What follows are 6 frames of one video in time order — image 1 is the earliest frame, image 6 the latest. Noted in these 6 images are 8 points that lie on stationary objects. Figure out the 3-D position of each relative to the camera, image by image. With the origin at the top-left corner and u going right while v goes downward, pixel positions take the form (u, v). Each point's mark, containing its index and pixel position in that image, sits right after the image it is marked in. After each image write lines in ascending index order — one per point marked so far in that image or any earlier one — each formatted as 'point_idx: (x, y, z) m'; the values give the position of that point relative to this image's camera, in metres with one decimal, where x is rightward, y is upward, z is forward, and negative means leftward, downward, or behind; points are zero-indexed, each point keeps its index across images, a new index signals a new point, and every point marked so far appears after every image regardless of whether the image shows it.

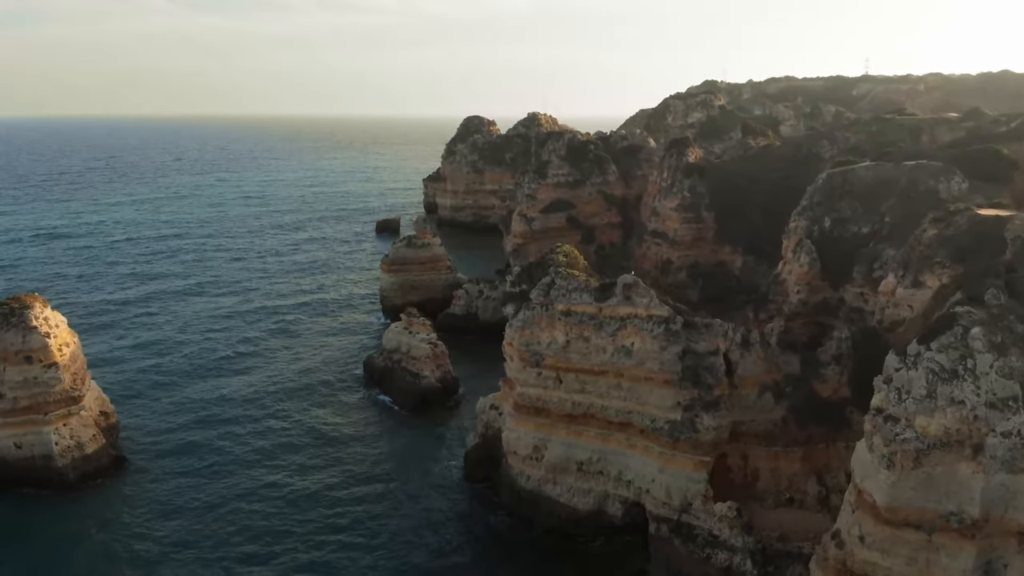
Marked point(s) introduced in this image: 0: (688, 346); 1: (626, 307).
0: (+4.5, -1.5, +19.0) m
1: (+3.0, -0.5, +19.5) m
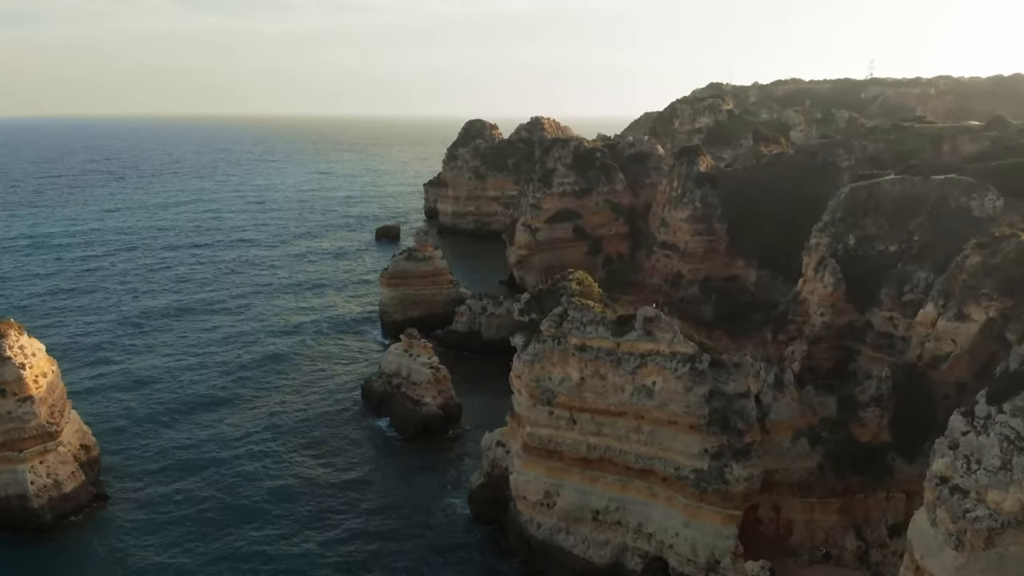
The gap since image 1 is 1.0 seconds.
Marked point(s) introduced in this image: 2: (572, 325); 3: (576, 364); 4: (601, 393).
0: (+4.7, -2.3, +17.4) m
1: (+3.2, -1.3, +17.9) m
2: (+1.5, -0.9, +18.8) m
3: (+1.6, -1.9, +18.6) m
4: (+2.2, -2.6, +18.3) m
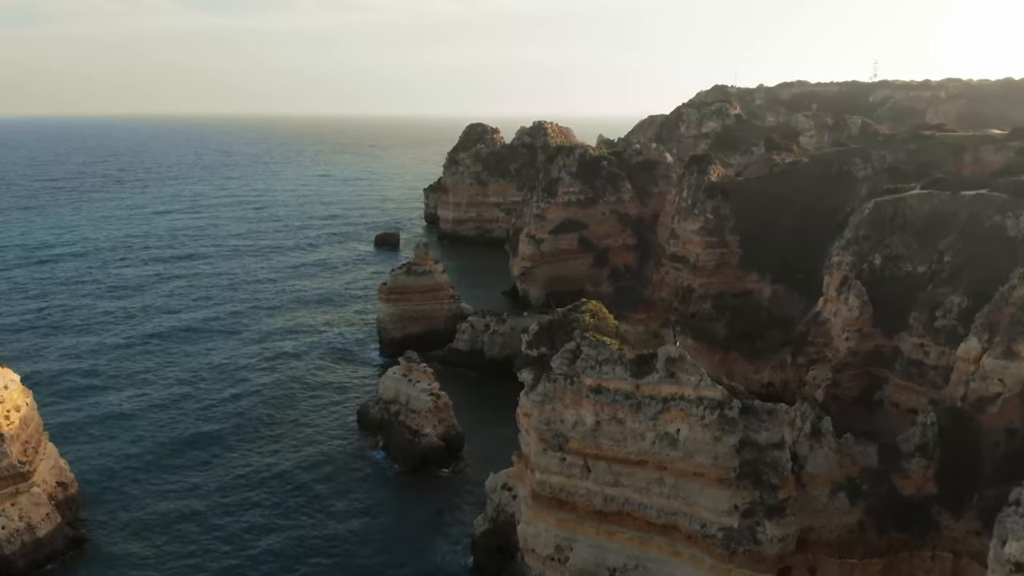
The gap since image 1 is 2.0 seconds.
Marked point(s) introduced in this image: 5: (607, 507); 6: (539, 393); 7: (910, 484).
0: (+4.9, -3.1, +15.7) m
1: (+3.4, -2.1, +16.3) m
2: (+1.7, -1.7, +17.1) m
3: (+1.8, -2.7, +16.9) m
4: (+2.4, -3.4, +16.7) m
5: (+2.1, -4.9, +16.9) m
6: (+0.6, -2.5, +17.6) m
7: (+8.8, -4.3, +16.5) m
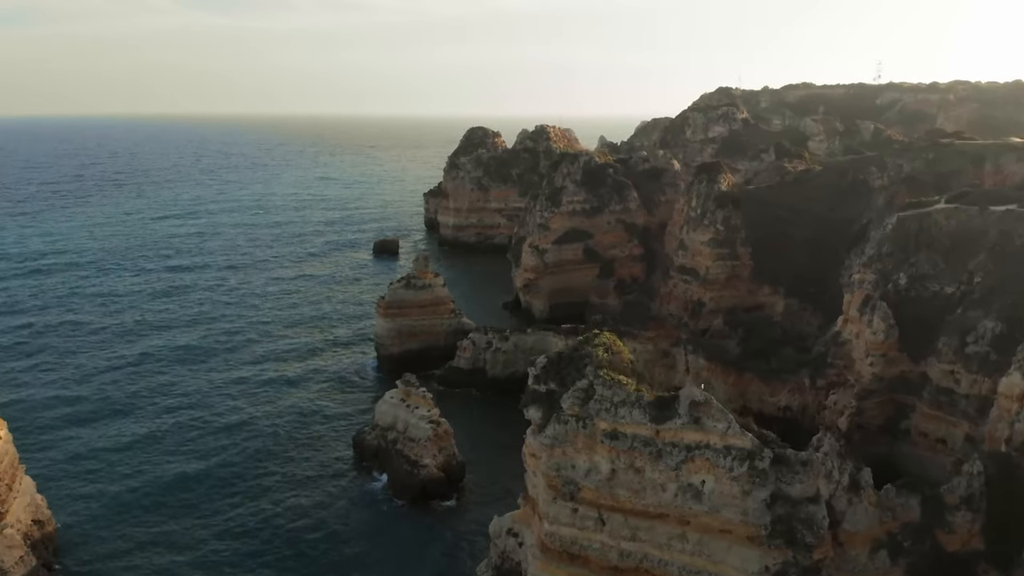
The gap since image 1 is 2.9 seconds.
0: (+5.1, -3.9, +14.3) m
1: (+3.6, -2.9, +14.8) m
2: (+1.8, -2.4, +15.7) m
3: (+1.9, -3.4, +15.5) m
4: (+2.5, -4.1, +15.2) m
5: (+2.3, -5.7, +15.4) m
6: (+0.8, -3.2, +16.1) m
7: (+8.9, -5.0, +15.1) m
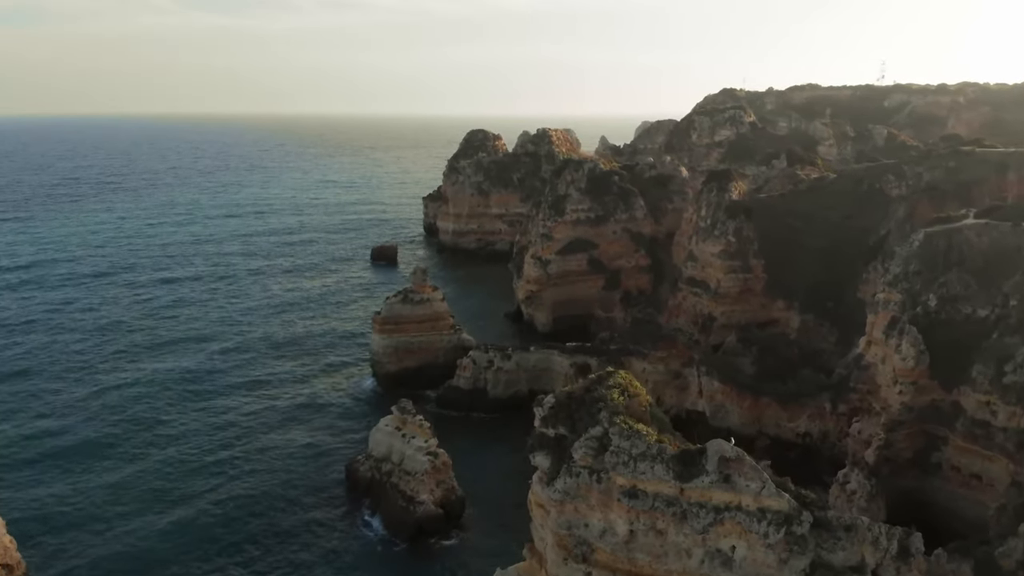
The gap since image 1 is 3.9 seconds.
0: (+5.2, -4.6, +12.6) m
1: (+3.7, -3.6, +13.2) m
2: (+1.9, -3.2, +14.0) m
3: (+2.1, -4.1, +13.8) m
4: (+2.6, -4.8, +13.6) m
5: (+2.4, -6.4, +13.8) m
6: (+0.9, -3.9, +14.4) m
7: (+9.0, -5.8, +13.4) m
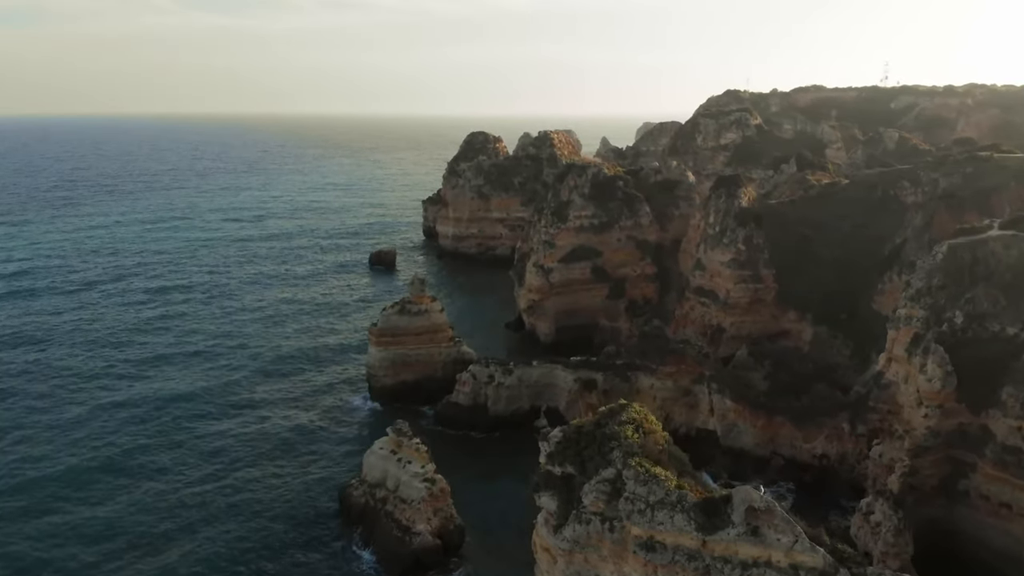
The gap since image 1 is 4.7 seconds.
0: (+5.2, -5.1, +11.3) m
1: (+3.7, -4.1, +11.8) m
2: (+2.0, -3.7, +12.7) m
3: (+2.1, -4.6, +12.5) m
4: (+2.7, -5.3, +12.3) m
5: (+2.5, -6.9, +12.5) m
6: (+1.0, -4.4, +13.1) m
7: (+9.1, -6.3, +12.1) m
